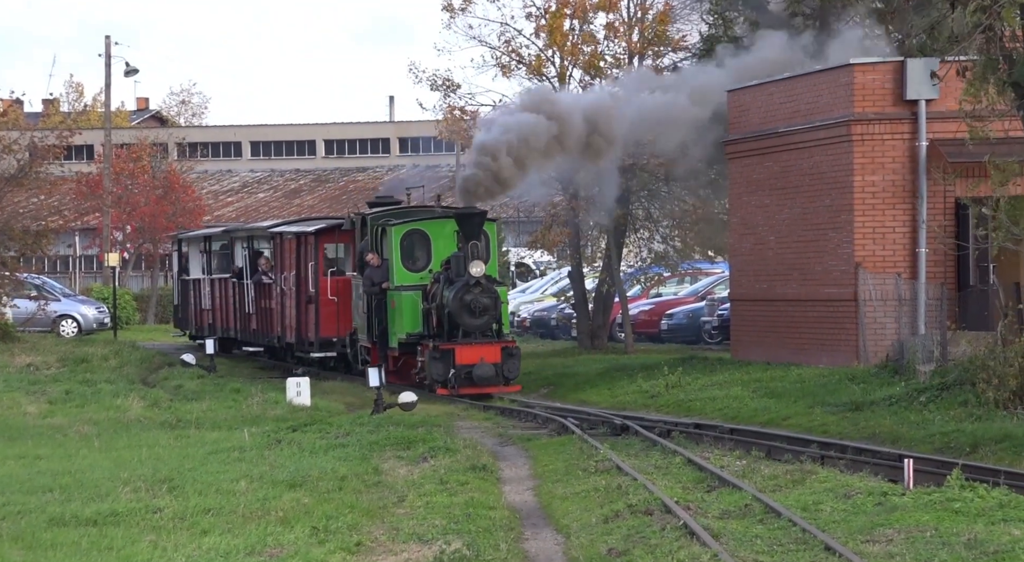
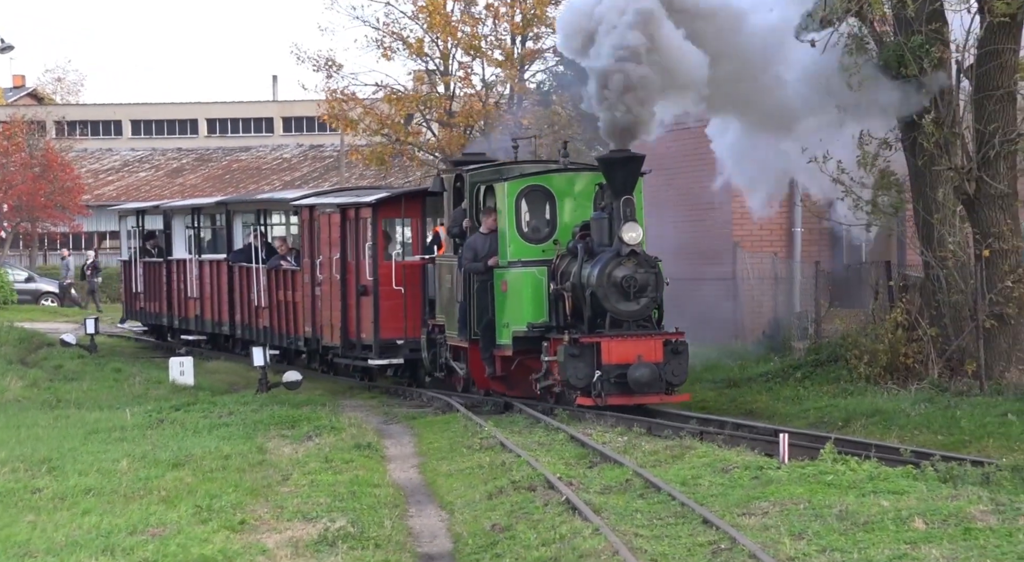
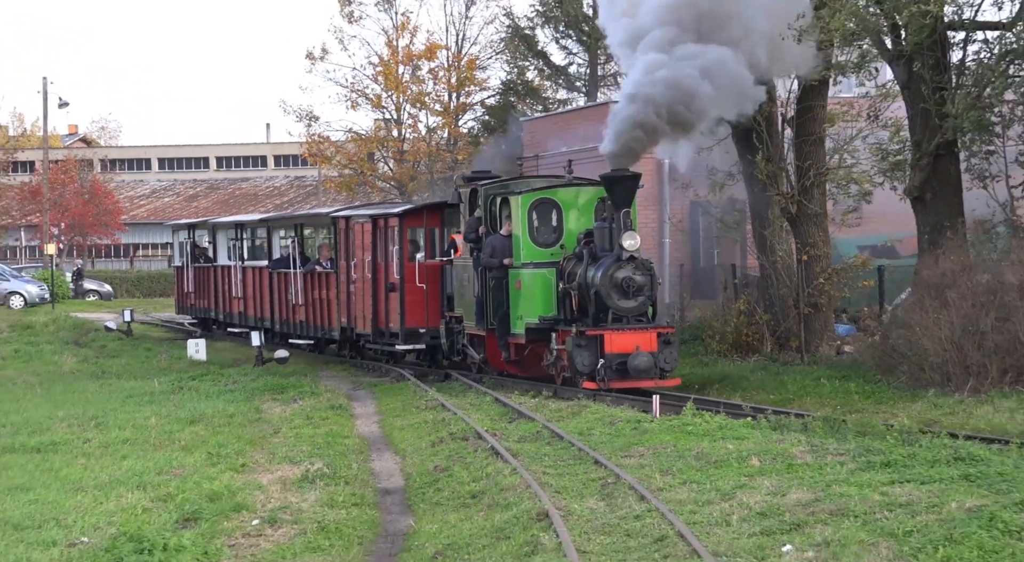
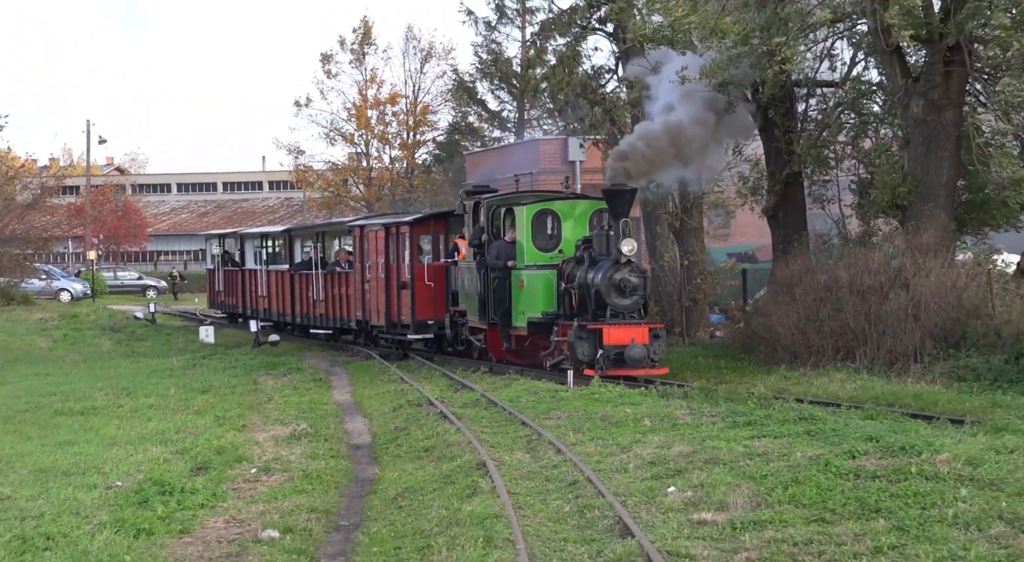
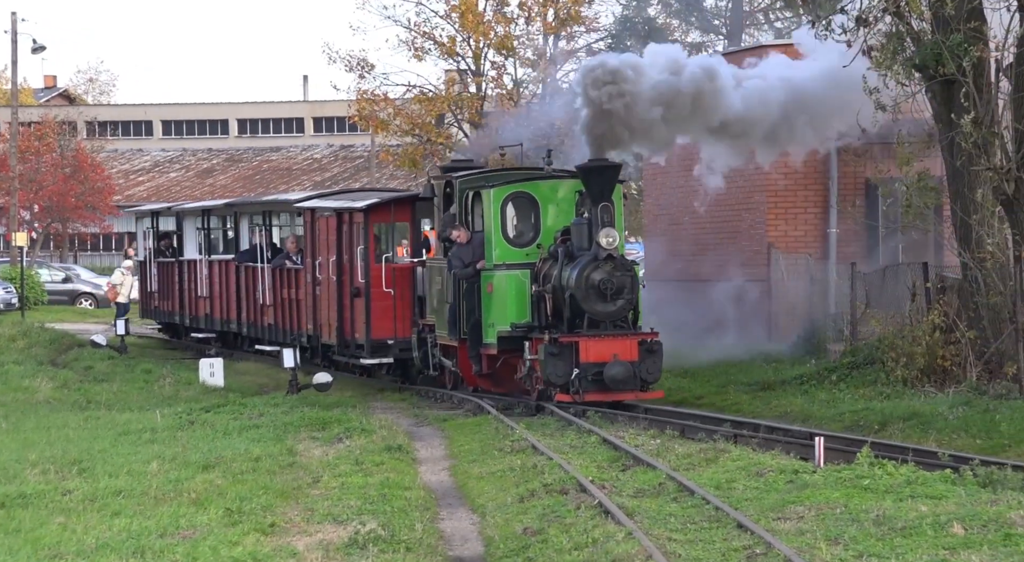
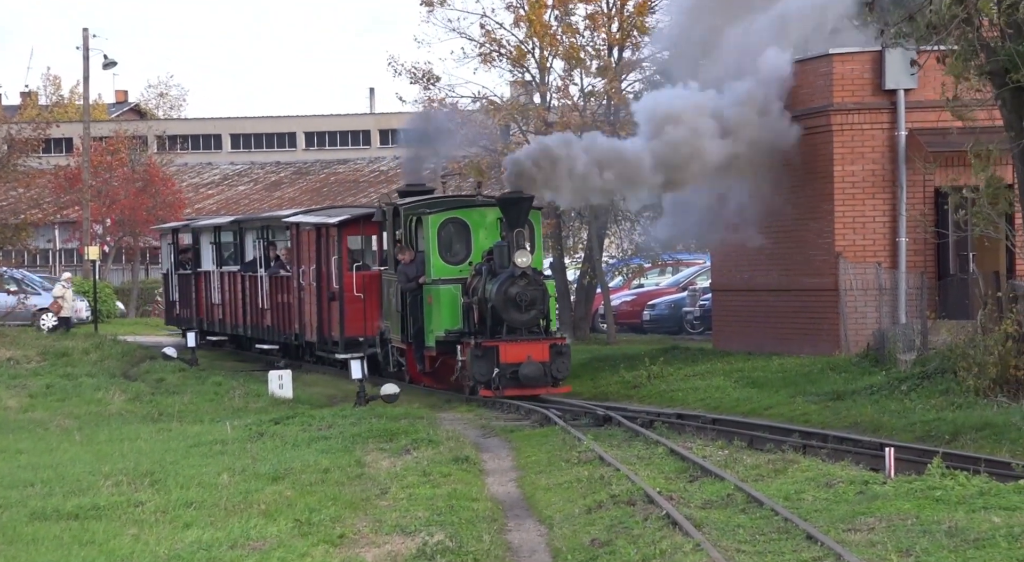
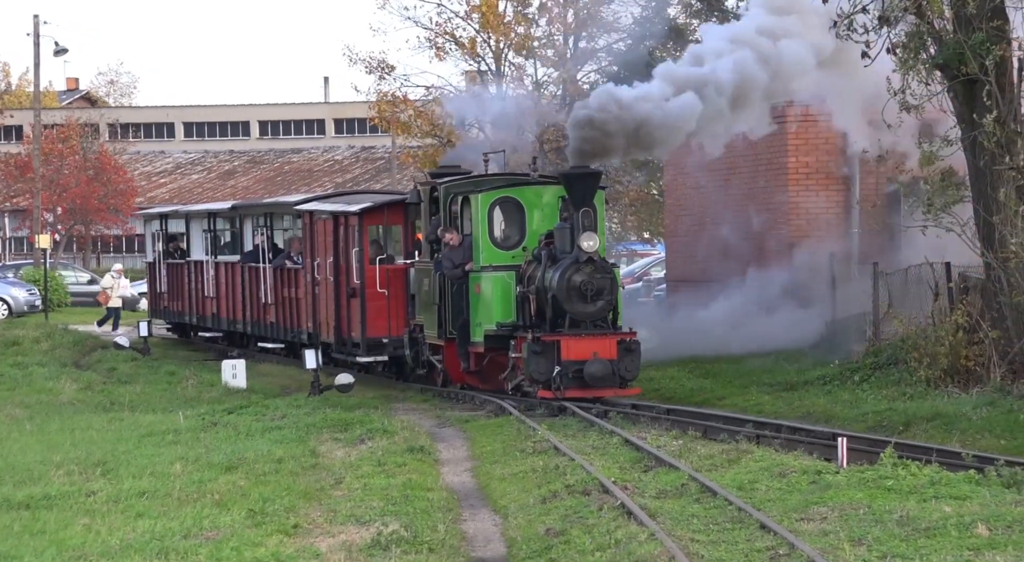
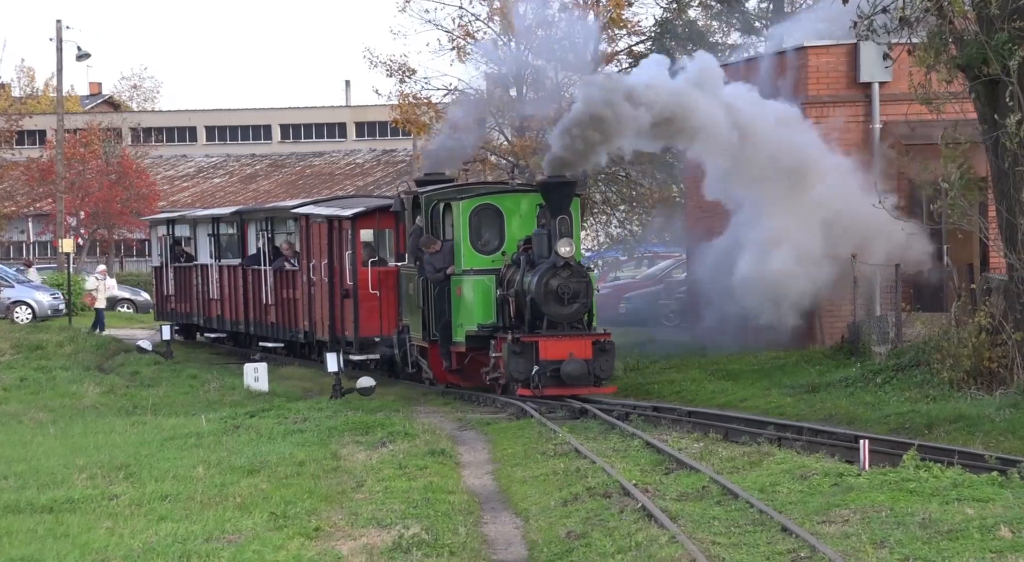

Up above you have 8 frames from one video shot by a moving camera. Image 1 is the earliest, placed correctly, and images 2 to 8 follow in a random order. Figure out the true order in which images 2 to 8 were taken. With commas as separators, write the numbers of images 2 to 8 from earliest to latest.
6, 8, 7, 5, 2, 3, 4
